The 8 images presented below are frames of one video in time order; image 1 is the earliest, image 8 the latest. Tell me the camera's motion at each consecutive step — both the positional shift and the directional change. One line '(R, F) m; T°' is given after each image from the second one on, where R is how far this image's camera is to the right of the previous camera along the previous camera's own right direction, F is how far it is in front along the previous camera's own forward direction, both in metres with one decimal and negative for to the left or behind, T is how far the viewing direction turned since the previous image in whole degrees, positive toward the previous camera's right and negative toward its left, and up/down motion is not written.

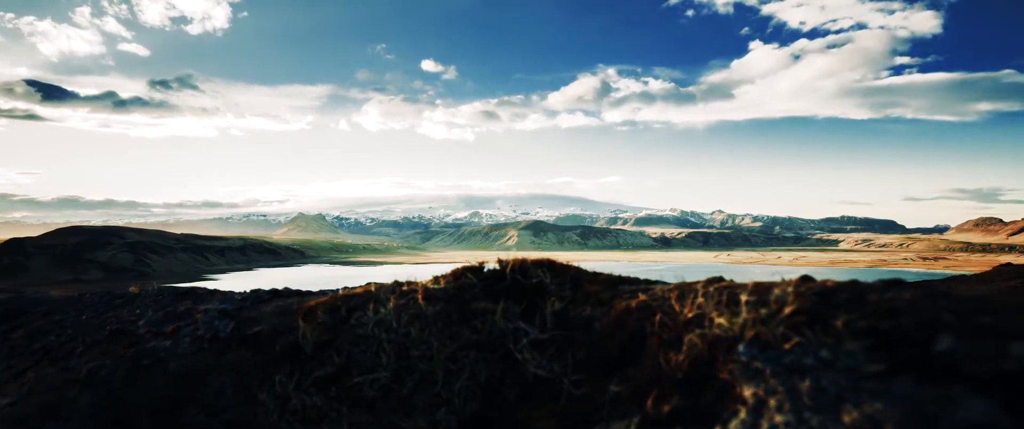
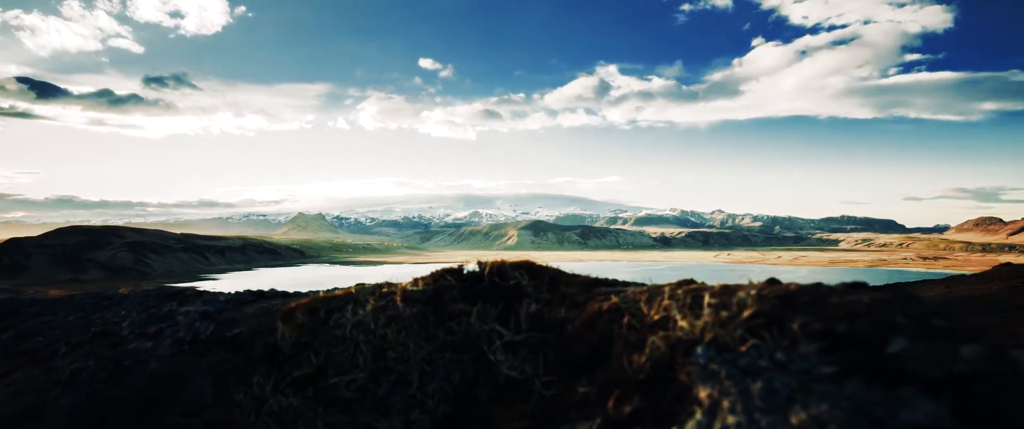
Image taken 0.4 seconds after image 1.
(+0.3, -0.1) m; 0°
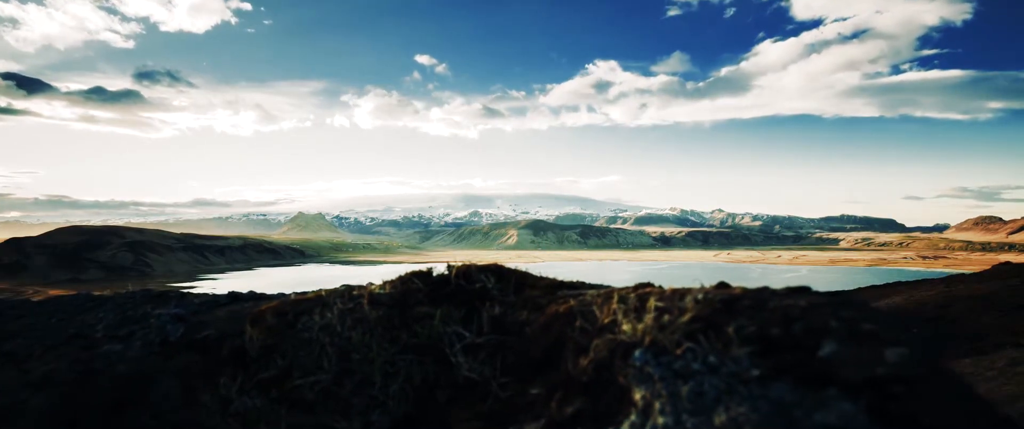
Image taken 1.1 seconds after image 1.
(+0.5, -0.1) m; 0°
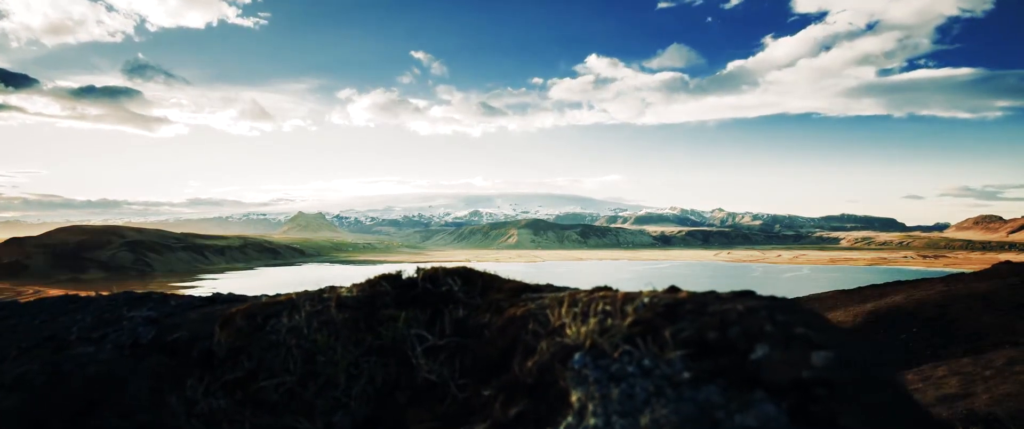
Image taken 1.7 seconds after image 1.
(+0.5, -0.1) m; 0°
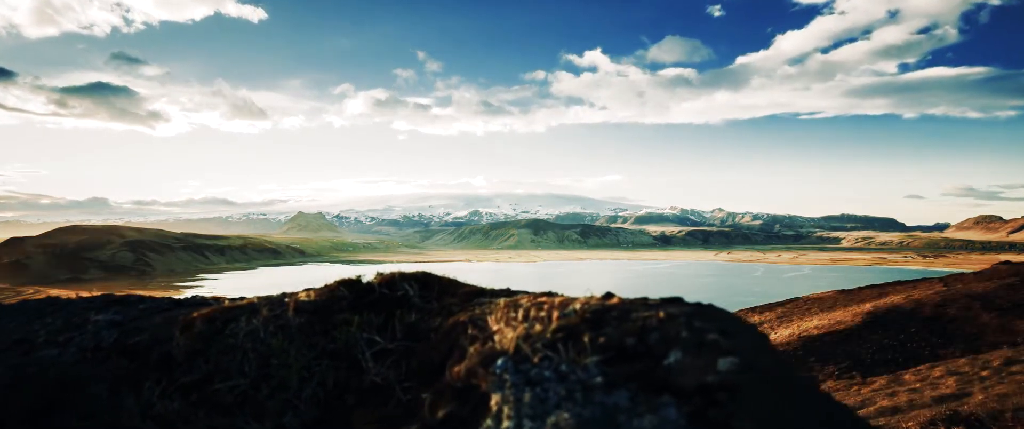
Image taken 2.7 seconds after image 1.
(+0.7, -0.2) m; 0°
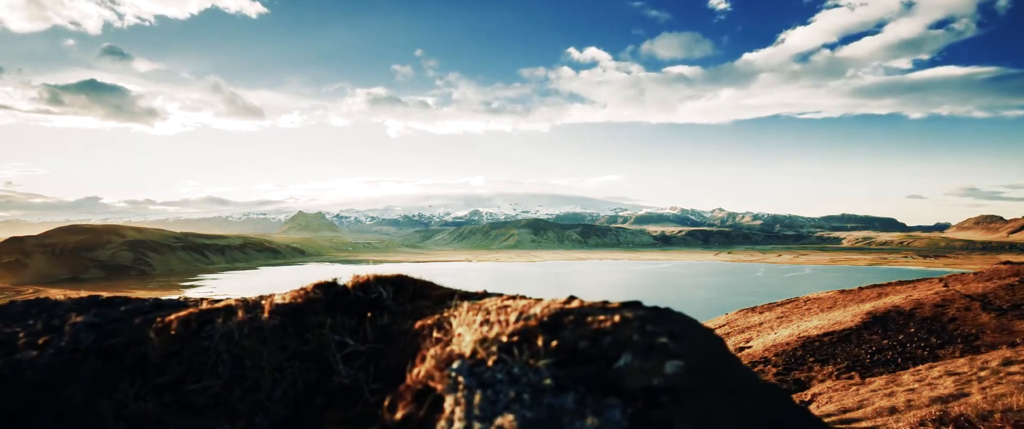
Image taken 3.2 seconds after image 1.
(+0.4, -0.1) m; 0°
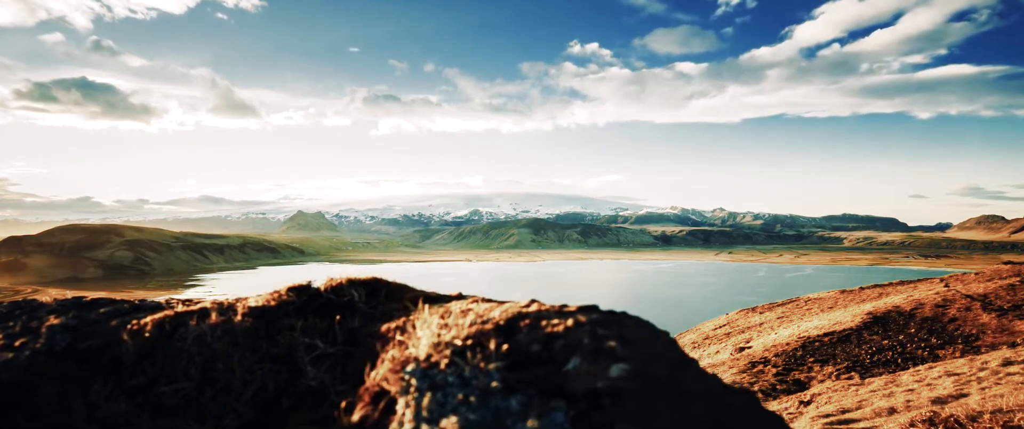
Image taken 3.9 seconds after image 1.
(+0.5, -0.1) m; 0°
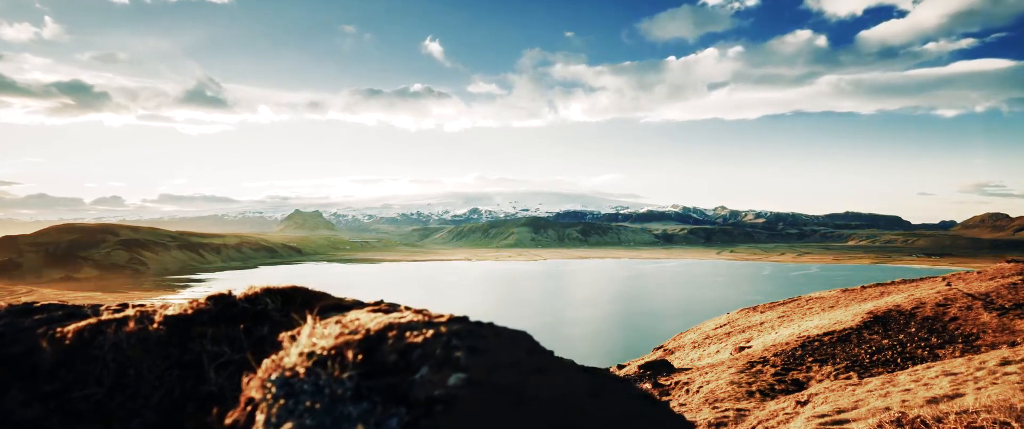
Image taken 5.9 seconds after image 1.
(+1.6, -0.3) m; -1°
